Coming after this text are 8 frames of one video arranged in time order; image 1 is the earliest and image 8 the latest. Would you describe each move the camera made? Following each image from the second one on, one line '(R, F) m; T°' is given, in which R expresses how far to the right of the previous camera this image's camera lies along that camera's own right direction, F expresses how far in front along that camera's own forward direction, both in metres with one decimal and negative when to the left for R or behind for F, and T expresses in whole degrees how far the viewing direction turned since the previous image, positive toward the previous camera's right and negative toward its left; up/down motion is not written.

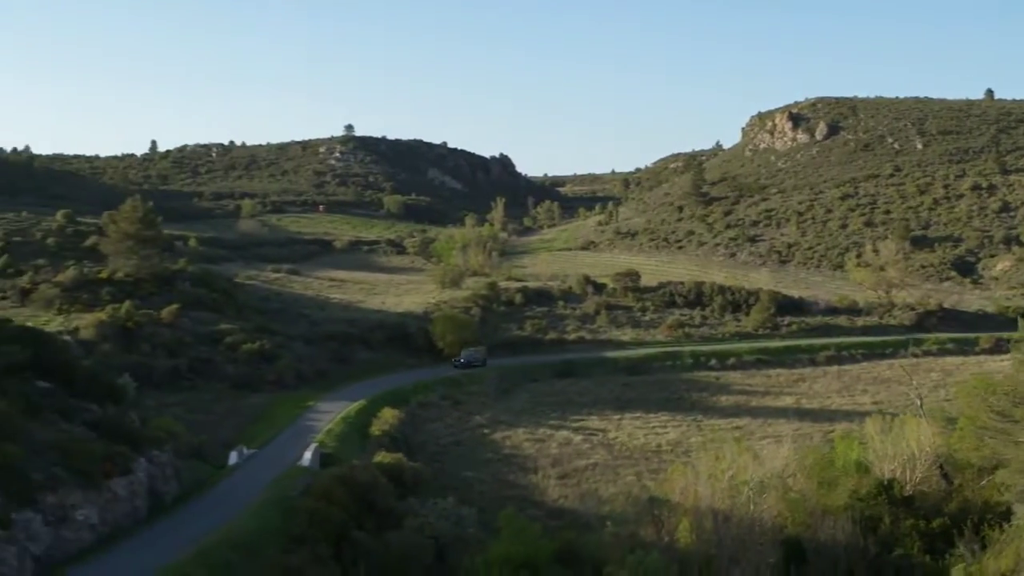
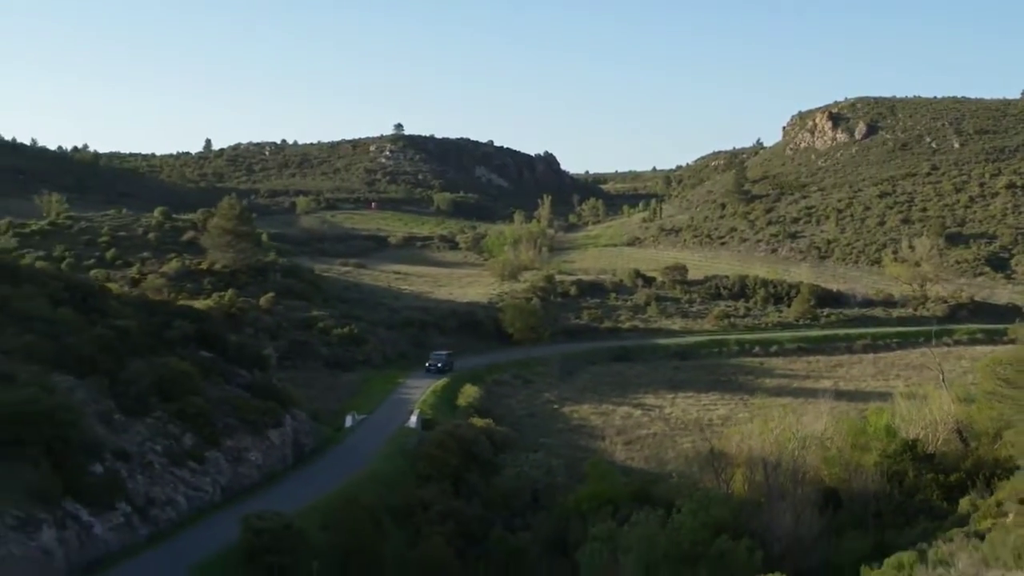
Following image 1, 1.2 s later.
(-0.7, -4.3) m; -1°
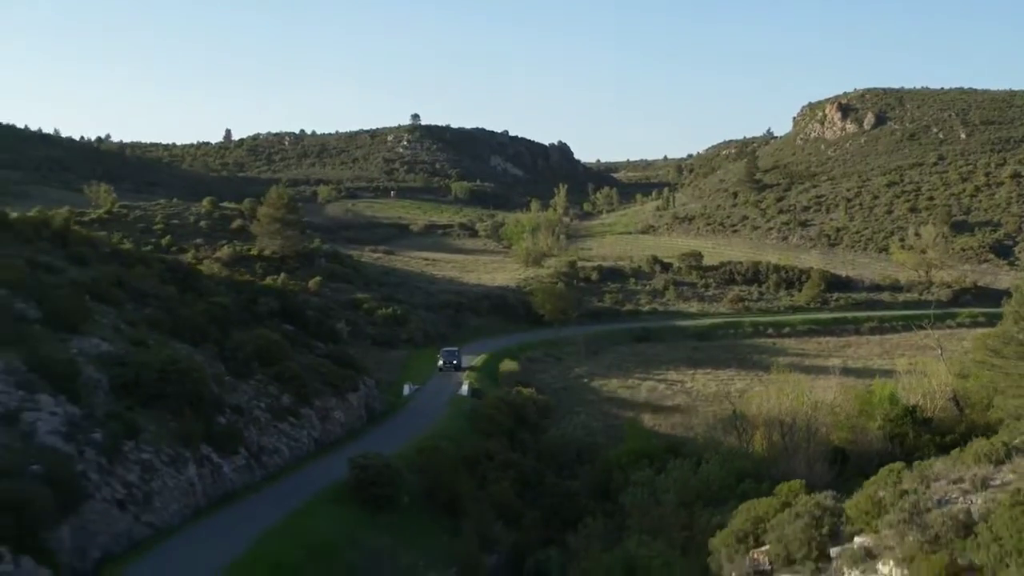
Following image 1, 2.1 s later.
(-0.7, -3.5) m; 0°
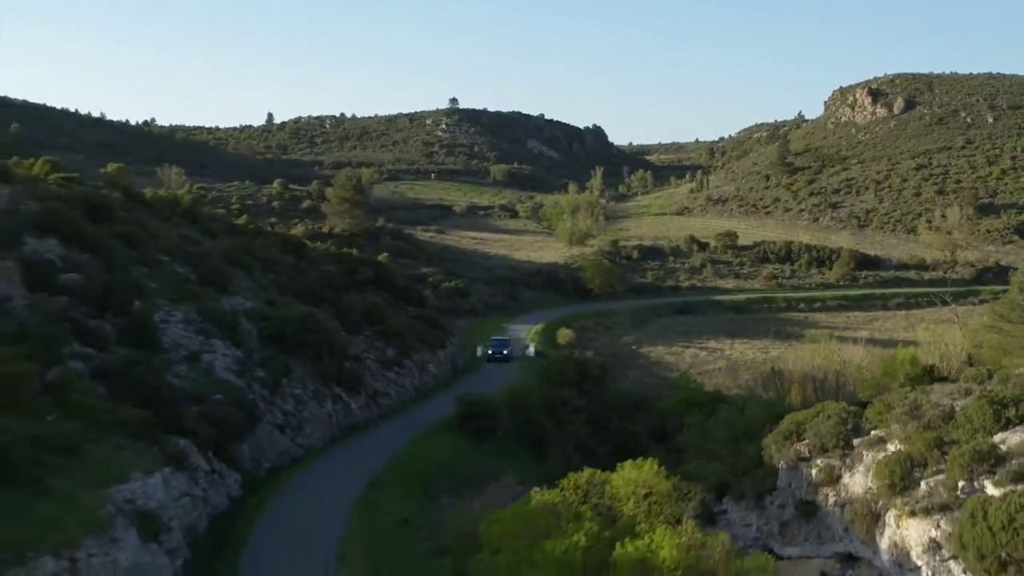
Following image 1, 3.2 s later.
(-0.8, -4.3) m; -1°
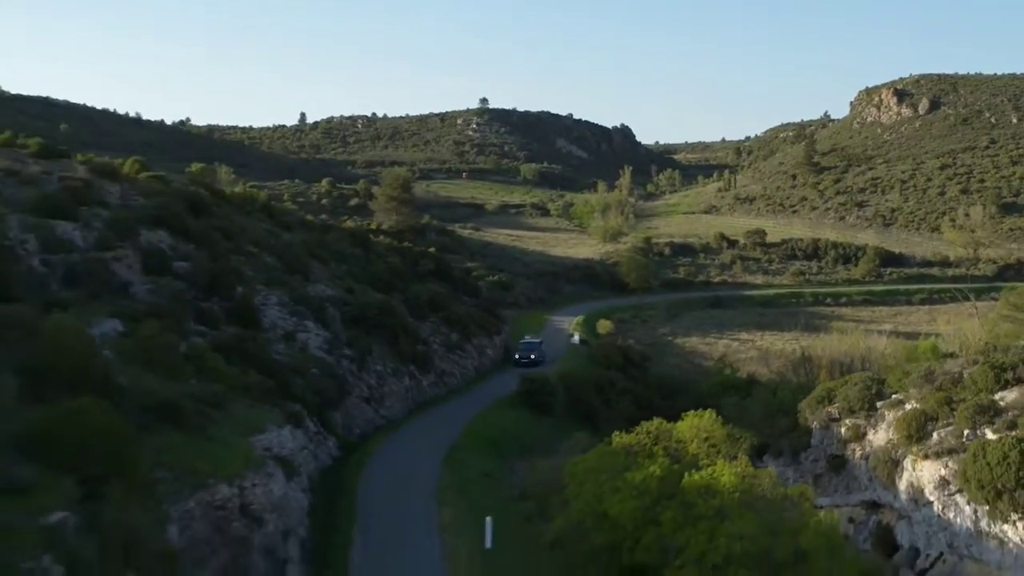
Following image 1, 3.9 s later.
(-0.6, -2.8) m; -1°
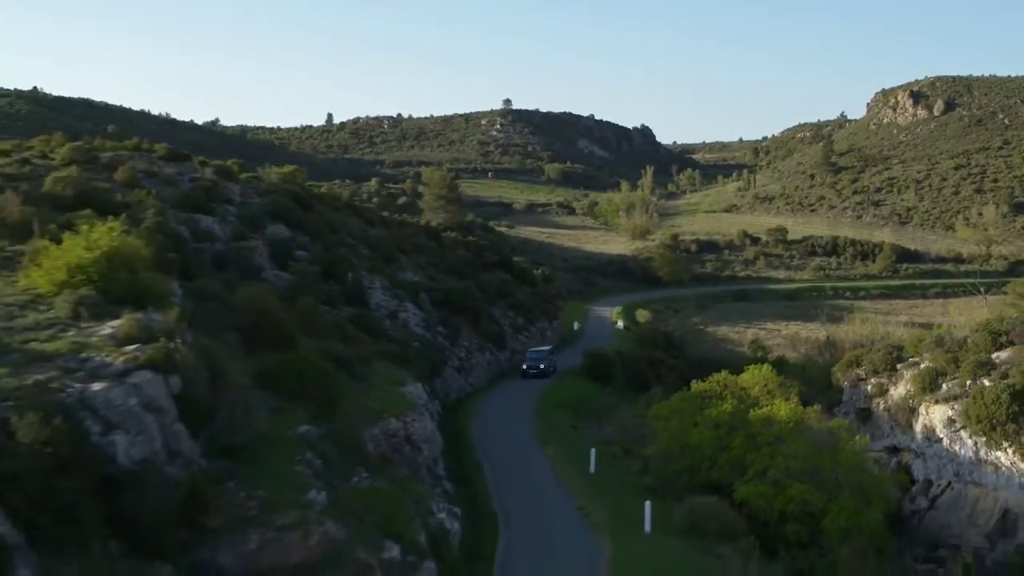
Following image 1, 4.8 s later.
(-1.1, -4.2) m; -1°
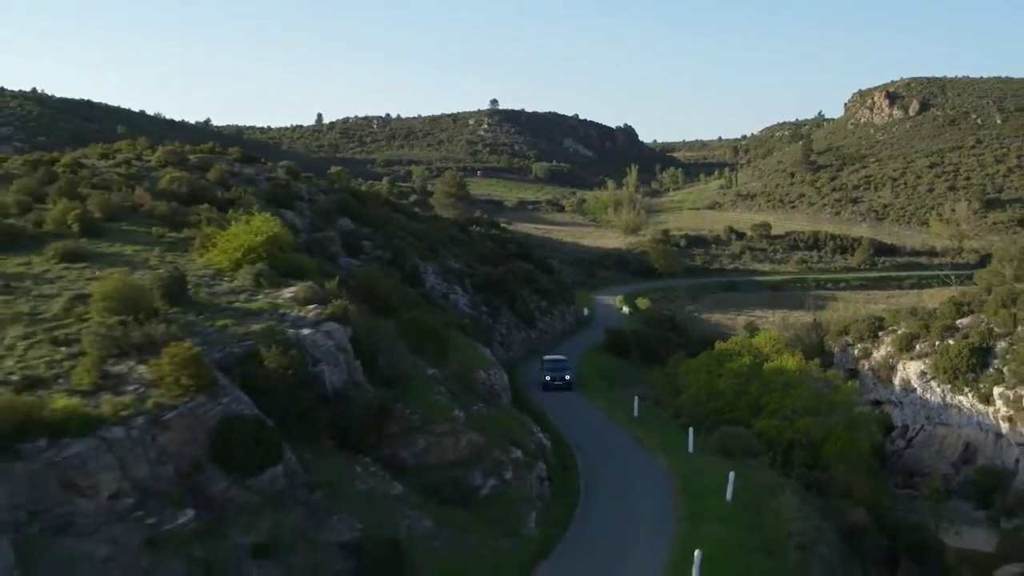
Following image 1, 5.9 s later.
(-1.3, -4.8) m; +1°
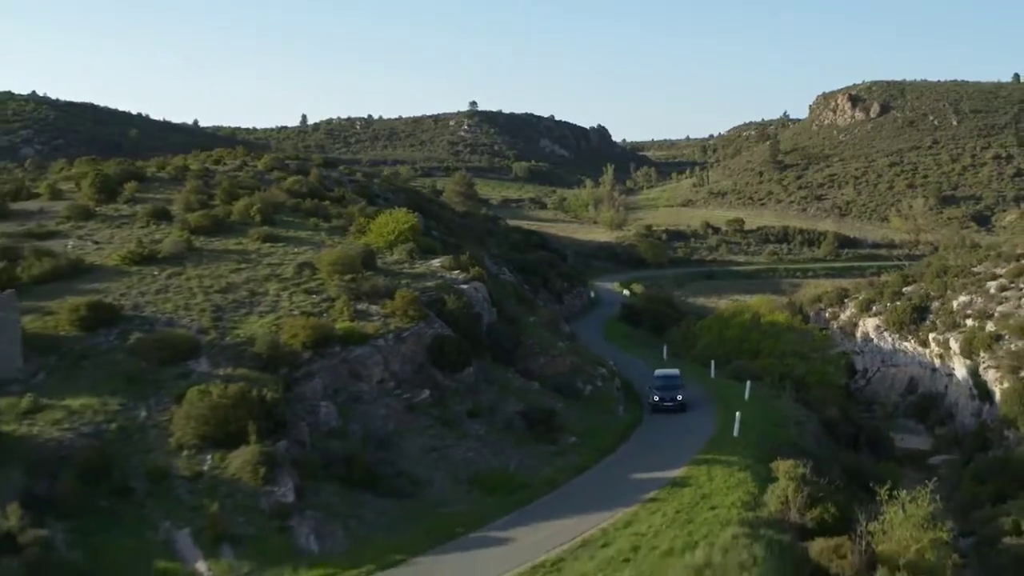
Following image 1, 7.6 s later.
(-2.1, -8.6) m; +1°
